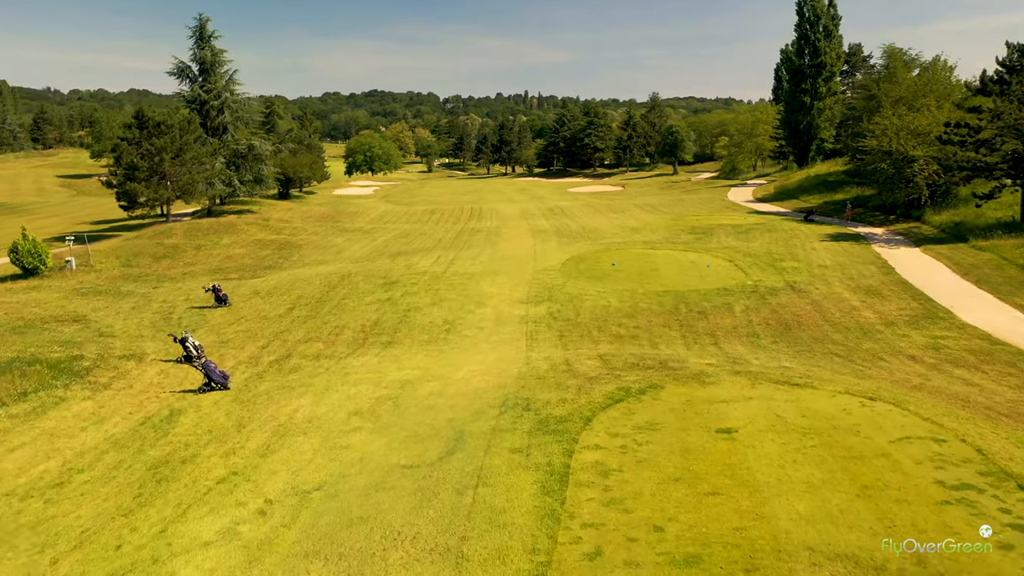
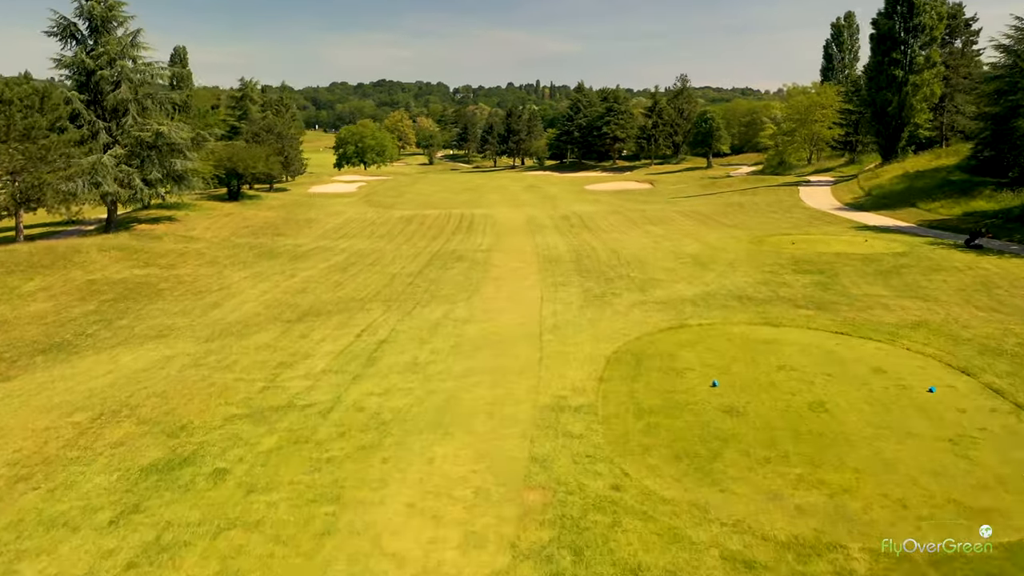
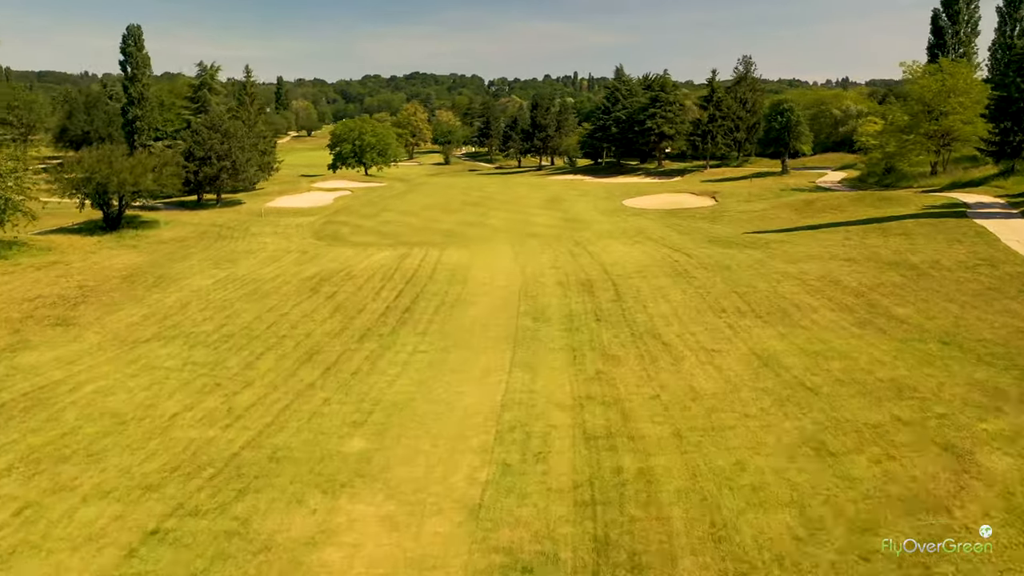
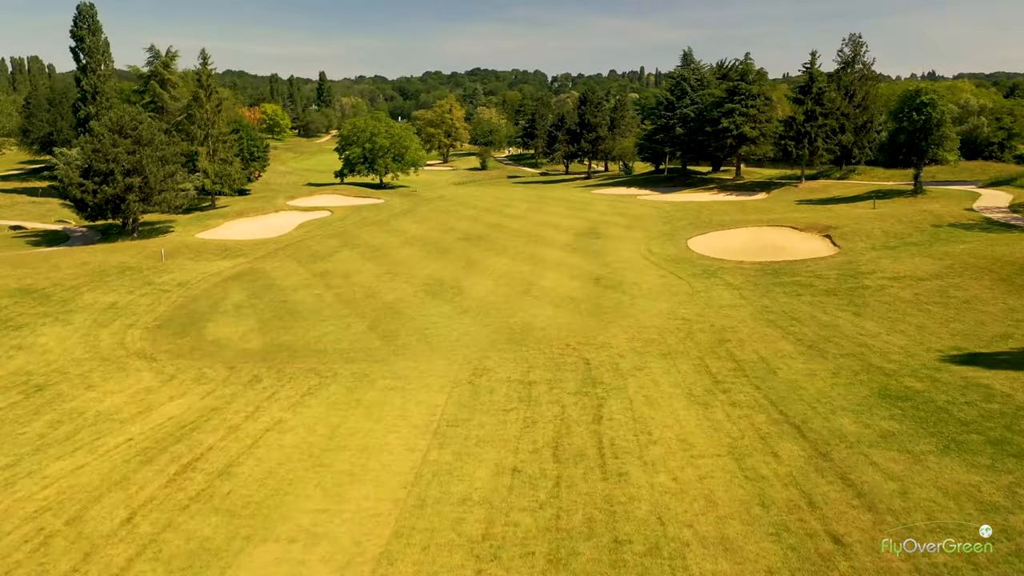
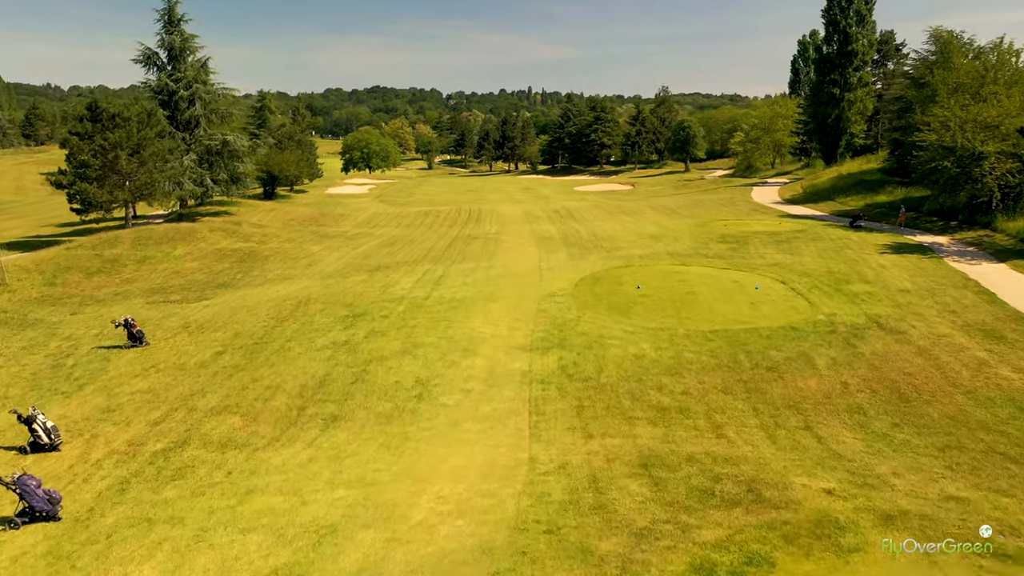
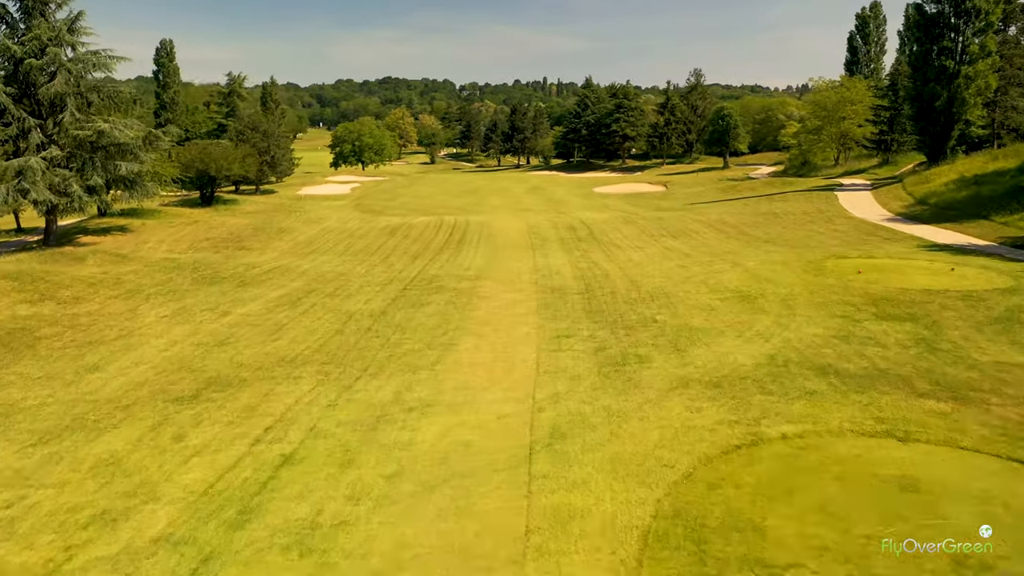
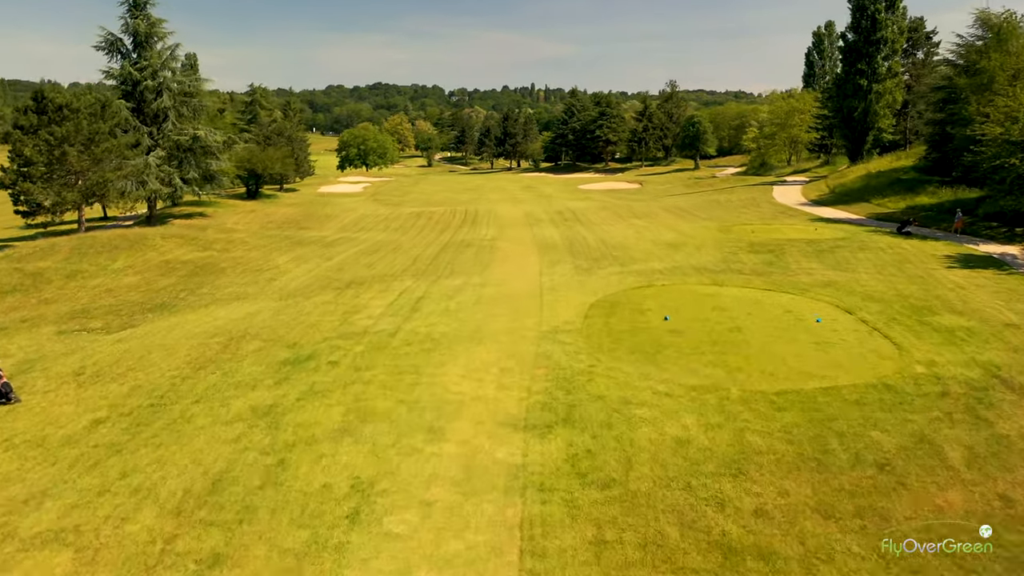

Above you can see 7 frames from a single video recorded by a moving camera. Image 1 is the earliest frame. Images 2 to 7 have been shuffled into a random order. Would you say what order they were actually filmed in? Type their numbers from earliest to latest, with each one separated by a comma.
5, 7, 2, 6, 3, 4
